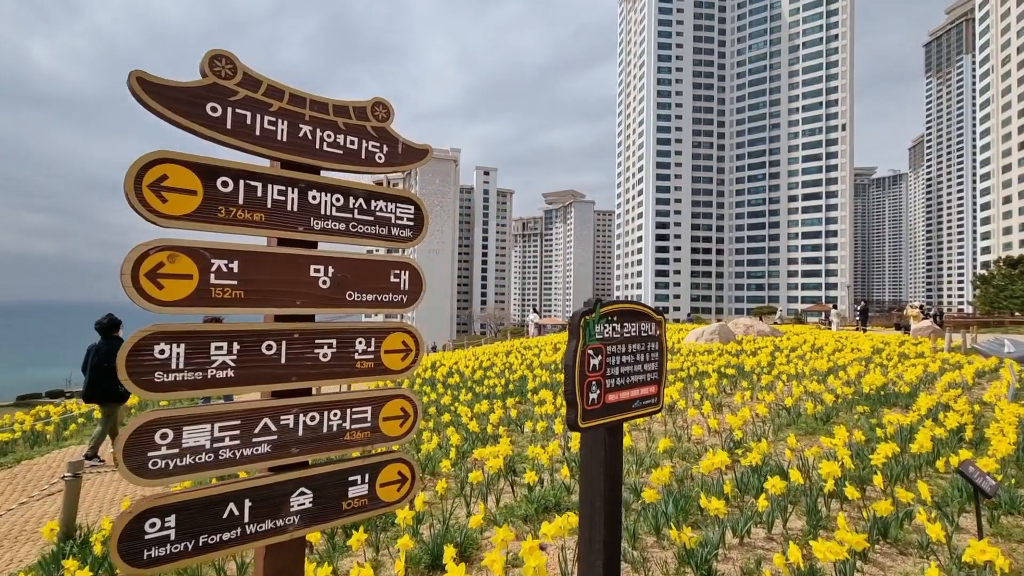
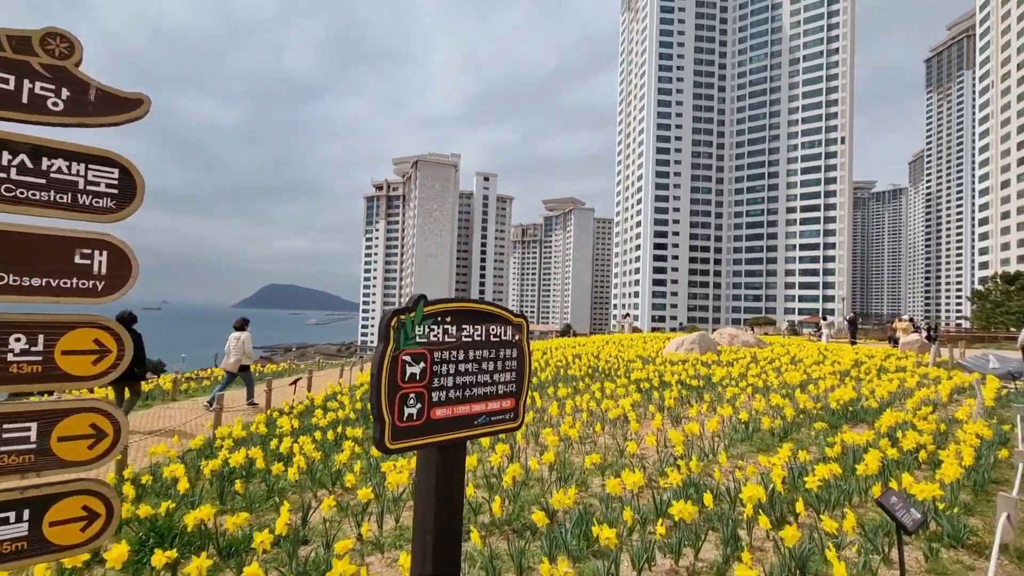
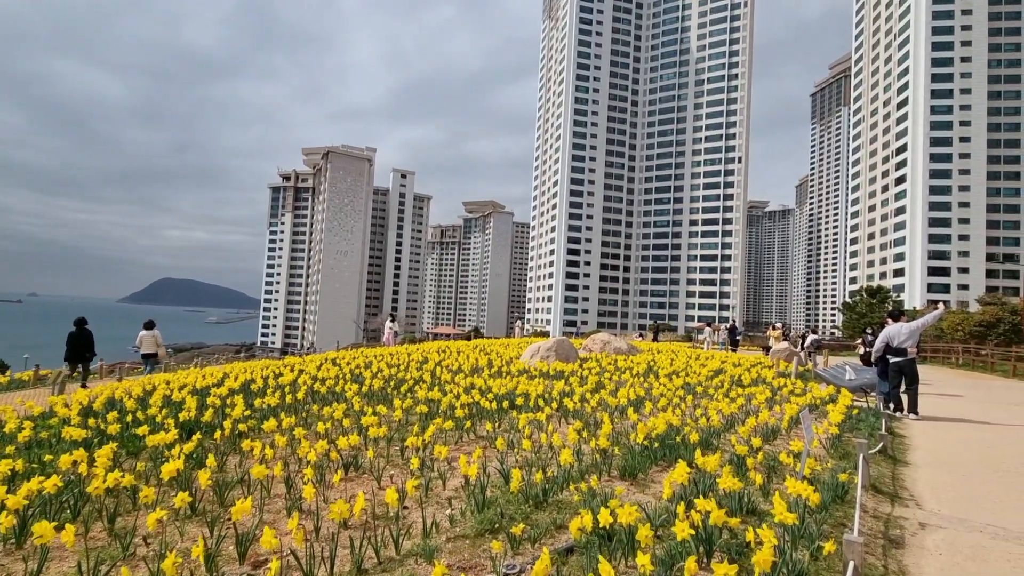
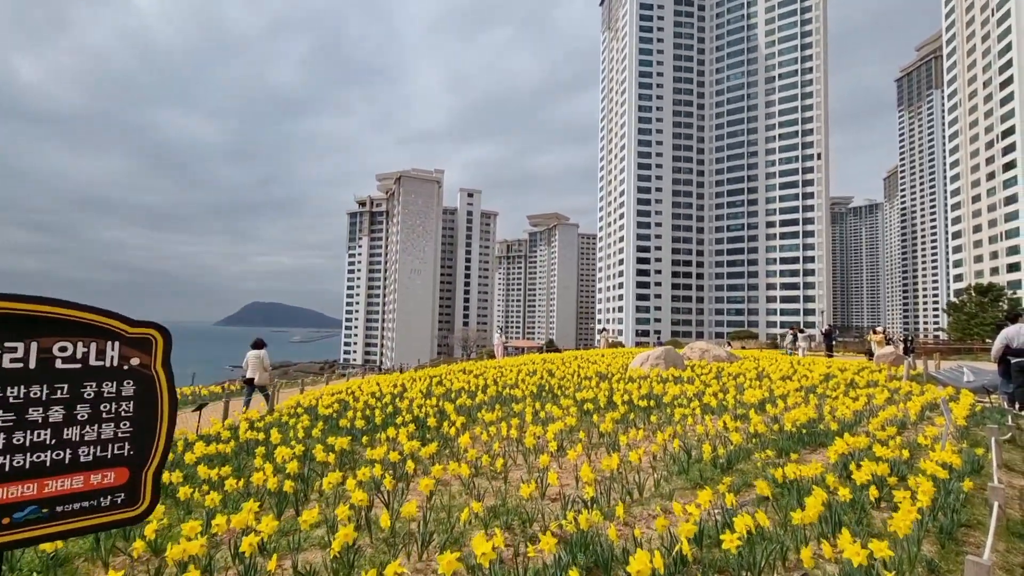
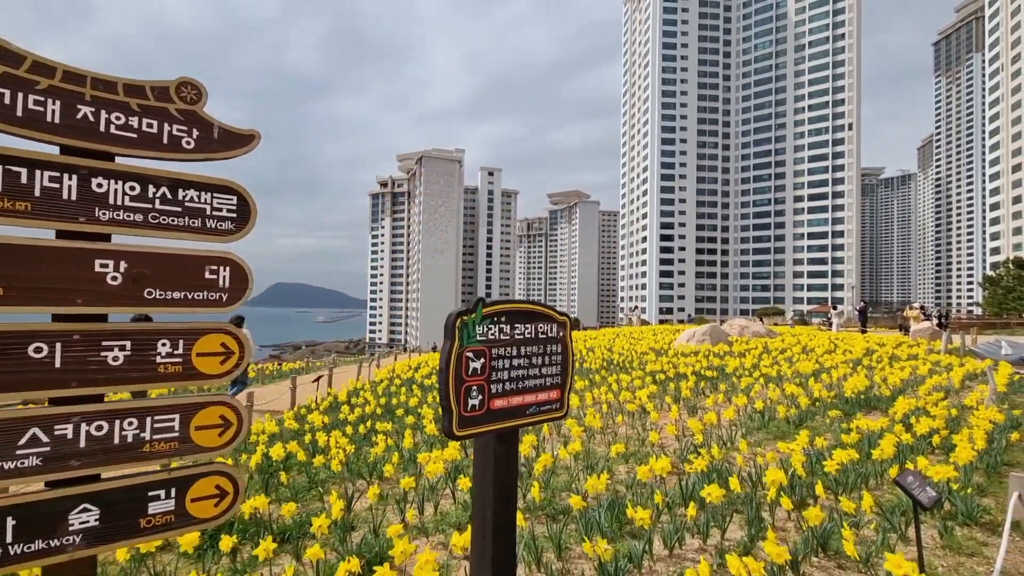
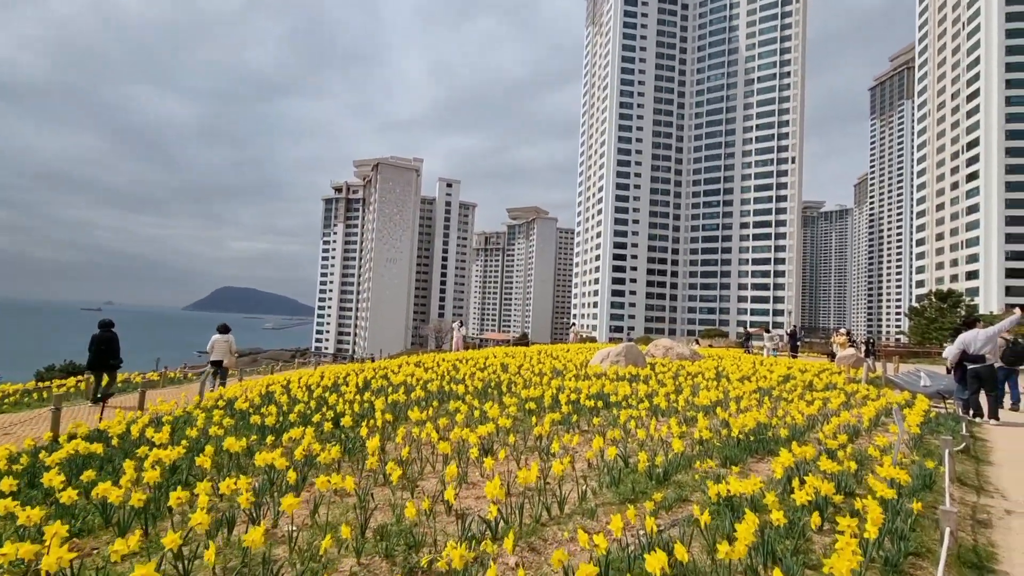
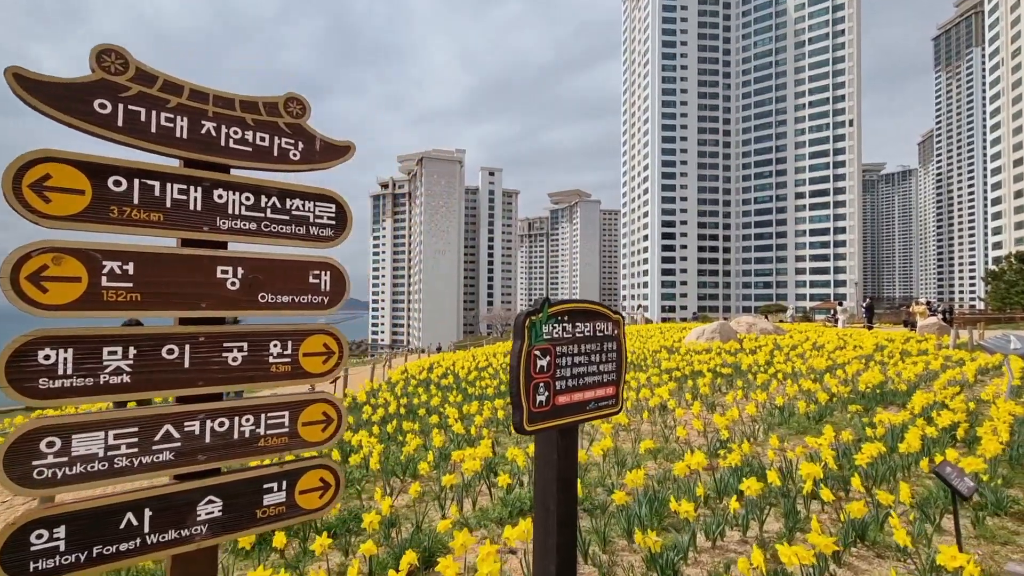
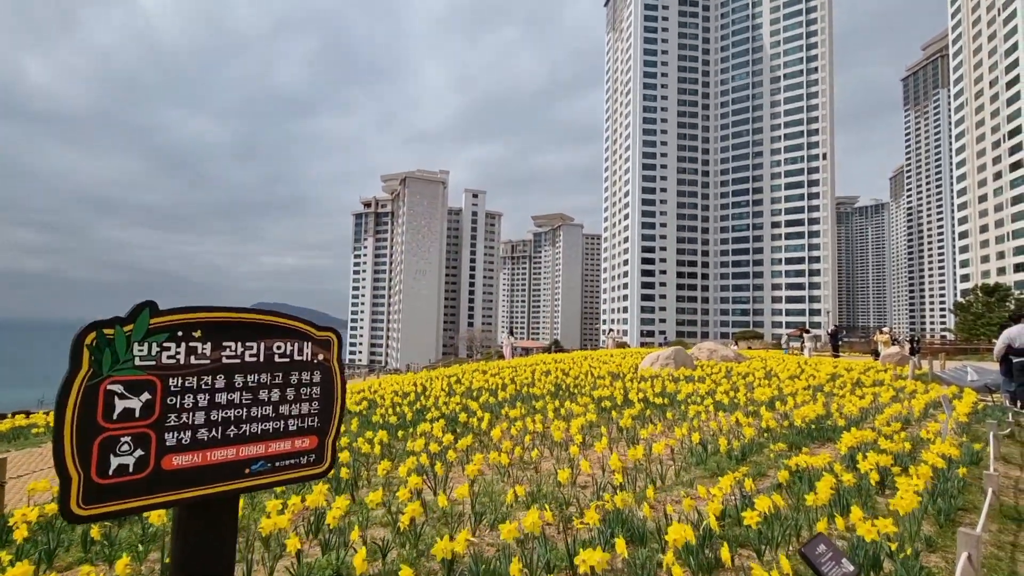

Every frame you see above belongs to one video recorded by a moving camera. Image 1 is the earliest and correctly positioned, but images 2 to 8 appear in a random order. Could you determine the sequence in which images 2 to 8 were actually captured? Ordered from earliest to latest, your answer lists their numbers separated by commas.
7, 5, 2, 8, 4, 6, 3
